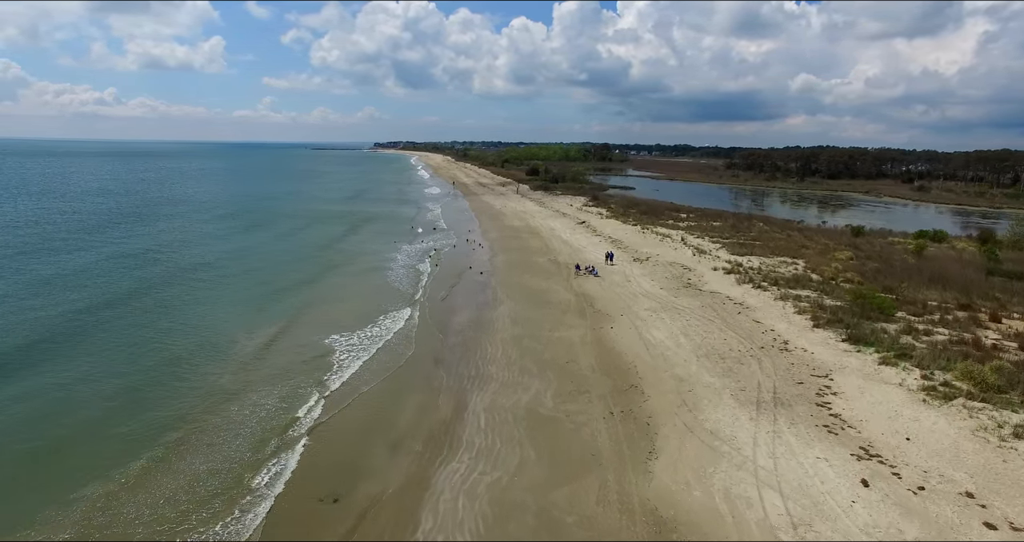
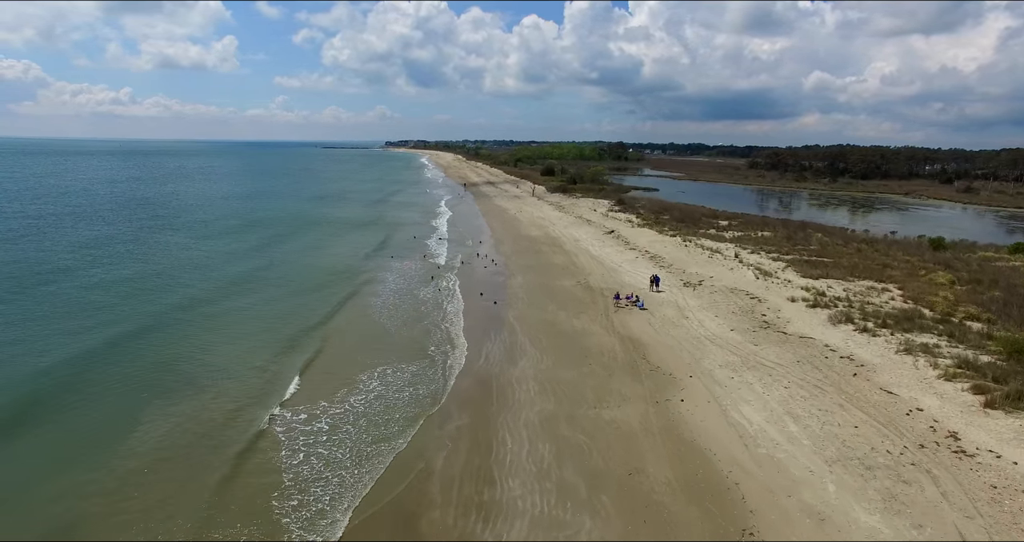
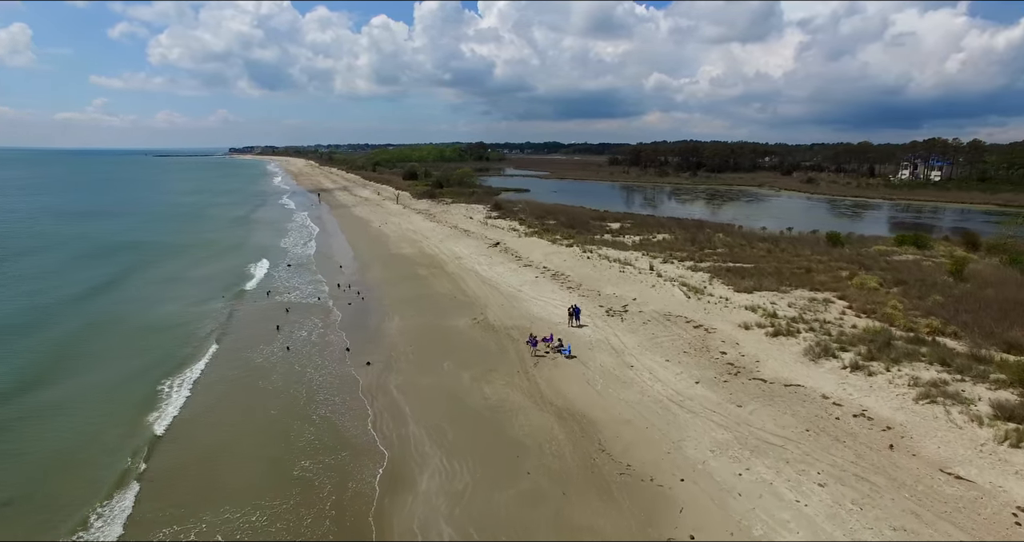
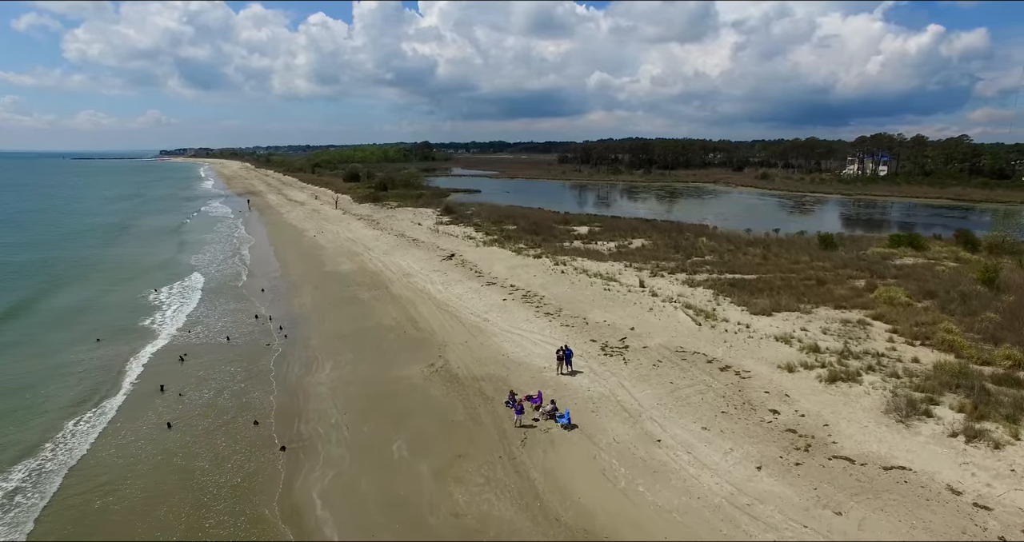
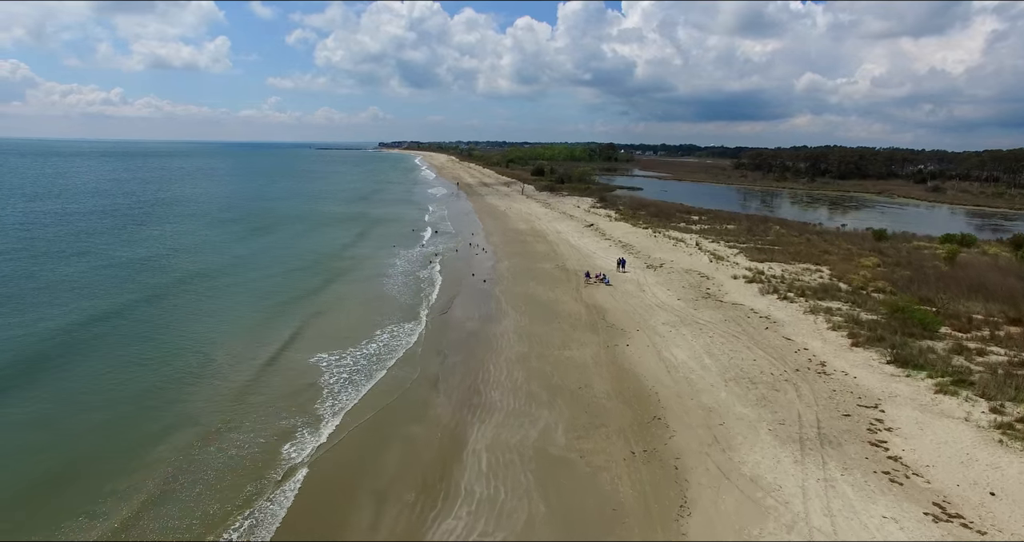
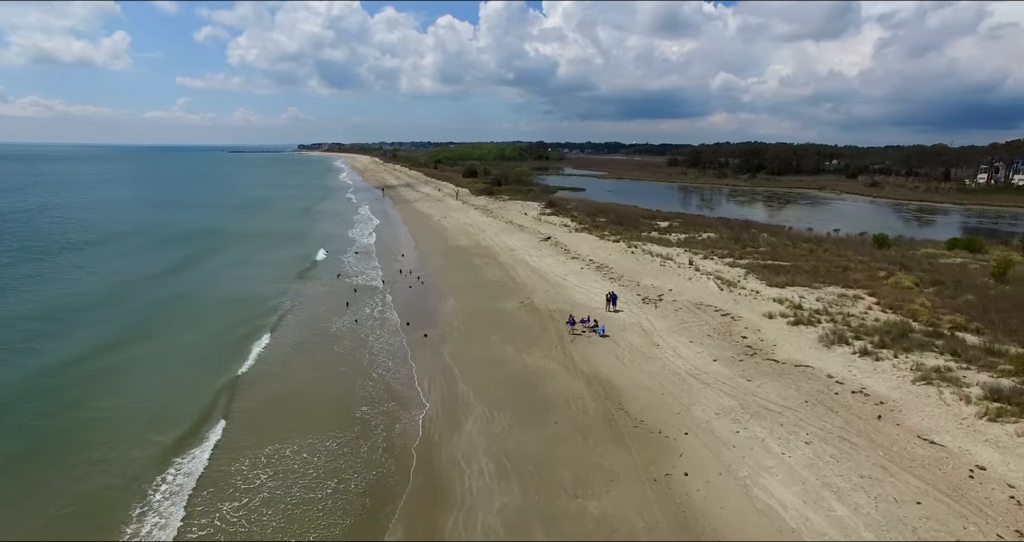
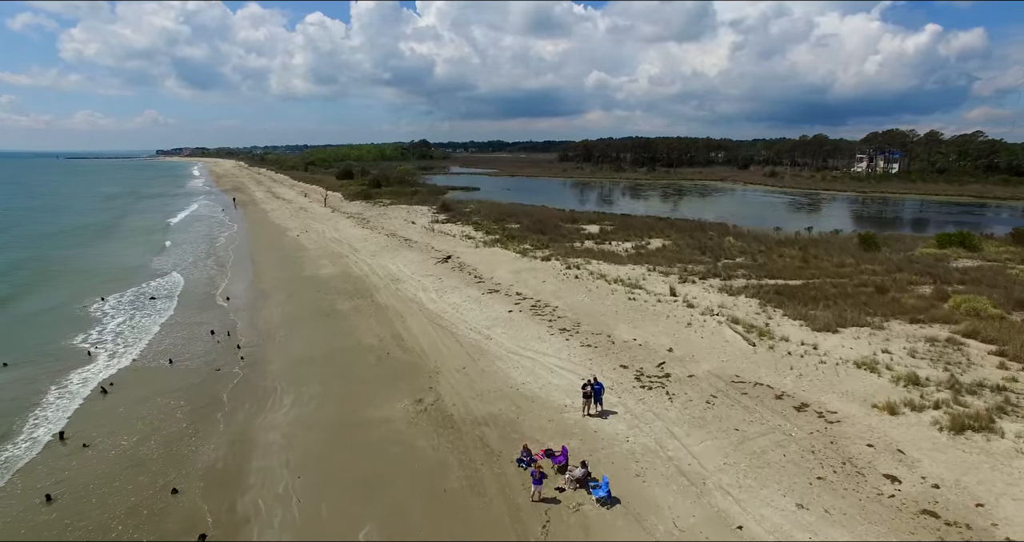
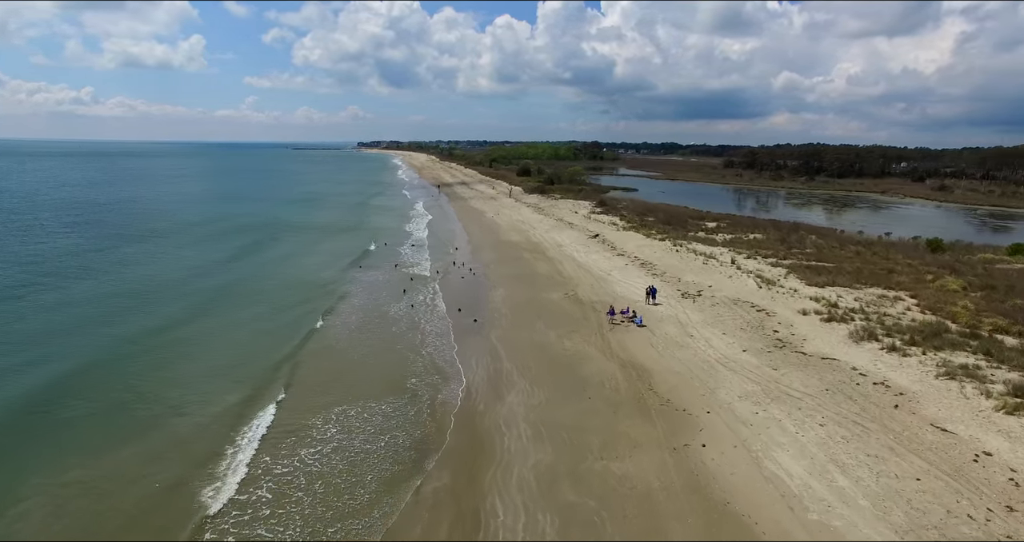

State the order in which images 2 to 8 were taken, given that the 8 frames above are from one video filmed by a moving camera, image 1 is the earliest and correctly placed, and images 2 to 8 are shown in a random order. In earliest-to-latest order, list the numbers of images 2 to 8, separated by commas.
5, 2, 8, 6, 3, 4, 7
